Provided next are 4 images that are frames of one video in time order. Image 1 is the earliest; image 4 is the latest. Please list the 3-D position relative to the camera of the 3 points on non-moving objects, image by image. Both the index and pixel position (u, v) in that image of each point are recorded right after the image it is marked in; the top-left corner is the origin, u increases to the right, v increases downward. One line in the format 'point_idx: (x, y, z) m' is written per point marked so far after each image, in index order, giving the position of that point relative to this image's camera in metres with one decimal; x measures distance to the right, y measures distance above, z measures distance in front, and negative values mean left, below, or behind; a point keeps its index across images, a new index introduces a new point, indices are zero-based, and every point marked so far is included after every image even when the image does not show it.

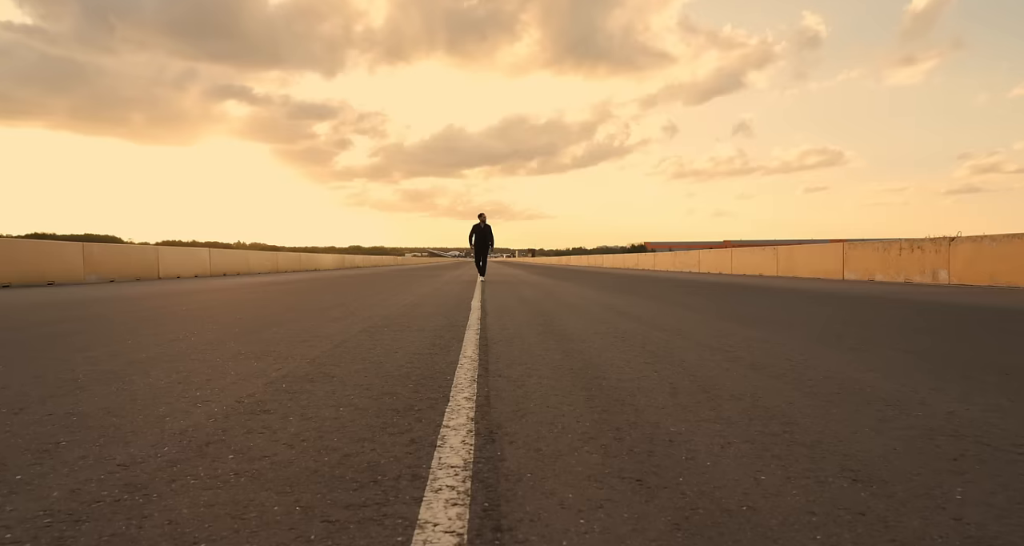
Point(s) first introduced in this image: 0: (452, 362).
0: (-0.5, -0.8, +4.5) m
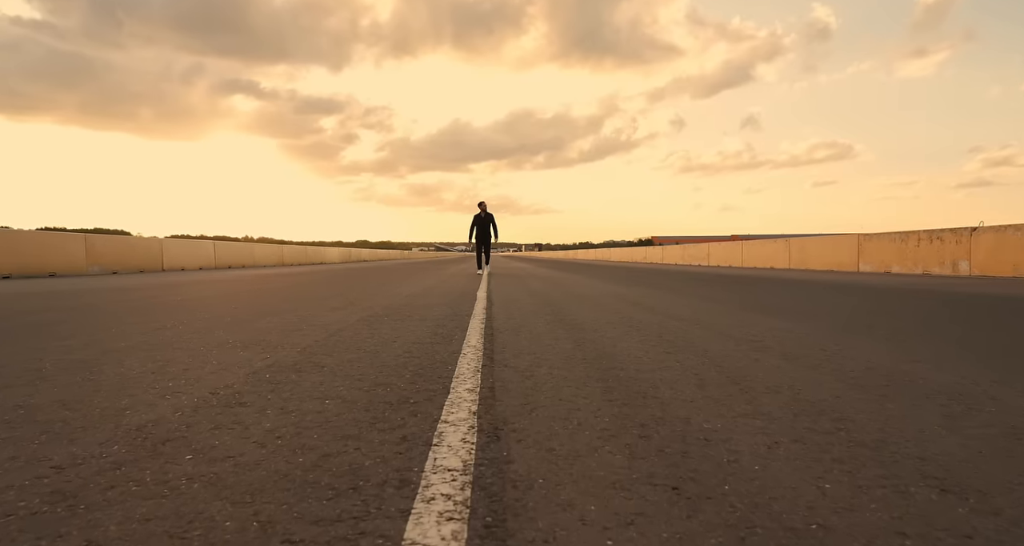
0: (-0.5, -0.7, +4.2) m
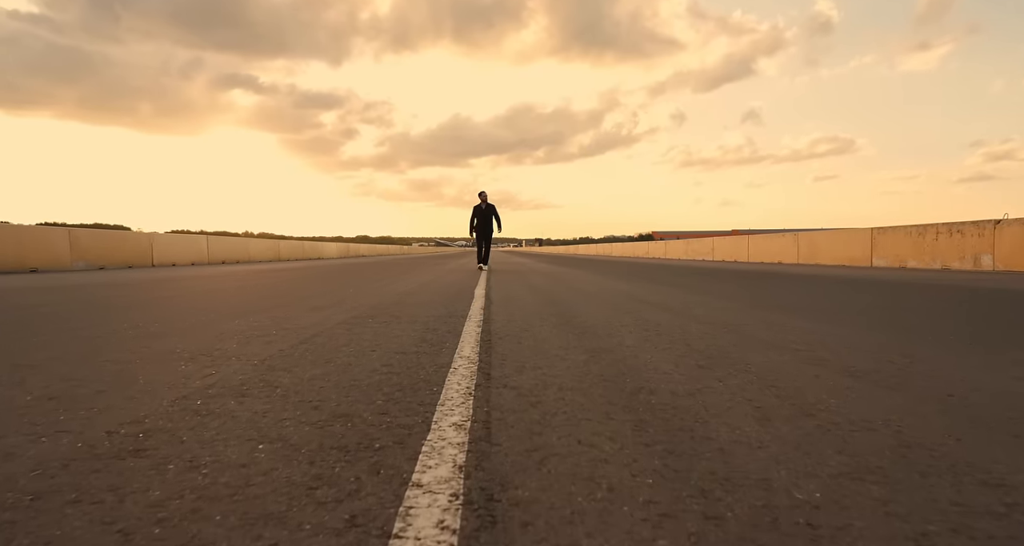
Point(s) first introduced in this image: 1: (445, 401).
0: (-0.5, -0.6, +3.4) m
1: (-0.4, -0.7, +2.6) m
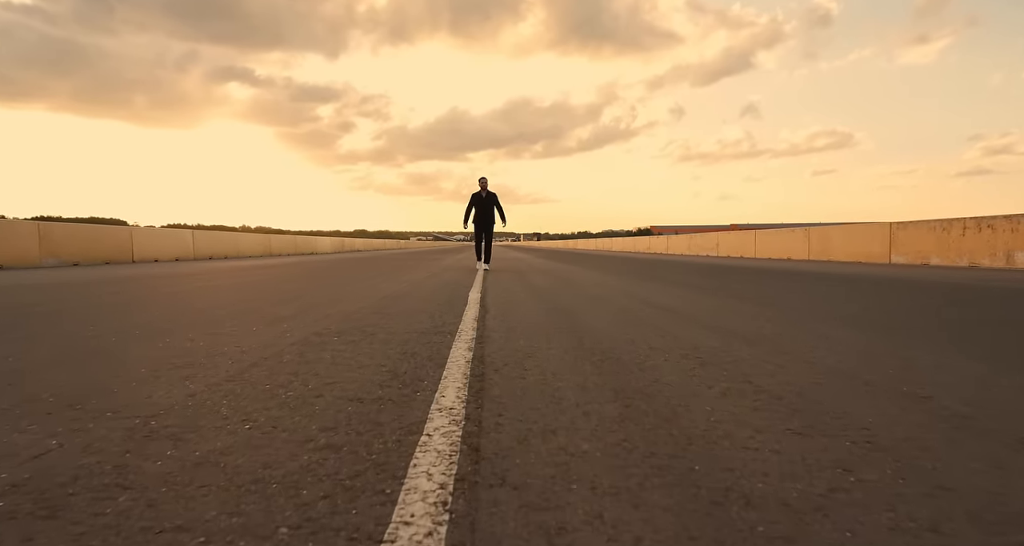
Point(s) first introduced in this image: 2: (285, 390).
0: (-0.5, -0.7, +2.3) m
1: (-0.4, -0.8, +1.5) m
2: (-1.4, -0.7, +3.0) m
